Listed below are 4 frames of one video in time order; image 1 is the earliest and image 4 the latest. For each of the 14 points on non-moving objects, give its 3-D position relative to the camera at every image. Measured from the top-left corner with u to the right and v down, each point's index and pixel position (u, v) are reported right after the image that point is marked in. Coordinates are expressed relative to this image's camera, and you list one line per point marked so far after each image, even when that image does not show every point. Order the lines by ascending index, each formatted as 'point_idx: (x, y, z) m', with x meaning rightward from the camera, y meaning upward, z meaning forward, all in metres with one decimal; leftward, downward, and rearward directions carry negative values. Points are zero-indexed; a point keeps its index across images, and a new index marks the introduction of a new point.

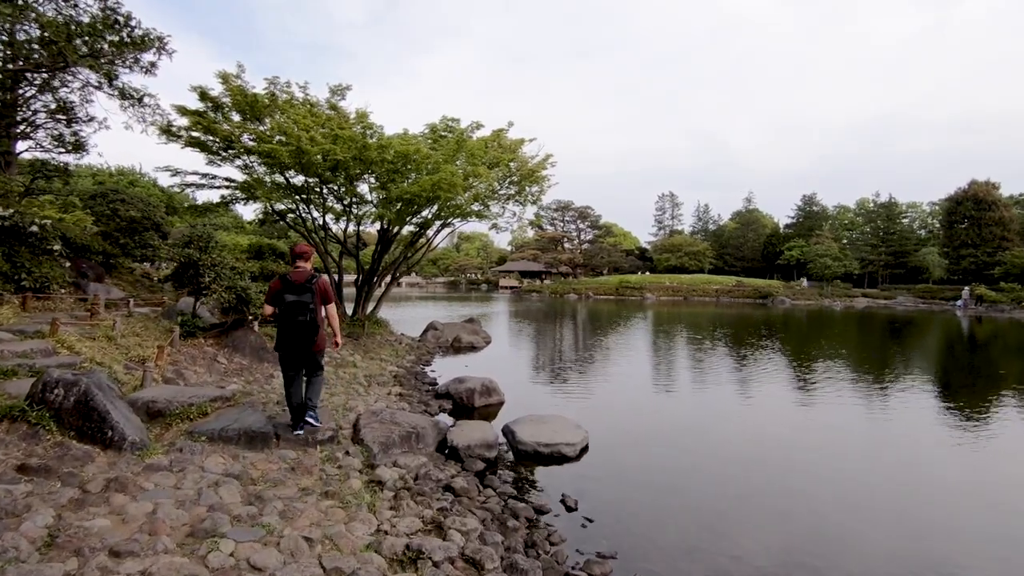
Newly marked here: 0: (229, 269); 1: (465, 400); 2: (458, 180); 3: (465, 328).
0: (-5.4, +0.3, +9.7) m
1: (-0.7, -1.8, +8.4) m
2: (-1.2, +2.8, +12.5) m
3: (-1.6, -1.5, +19.4) m
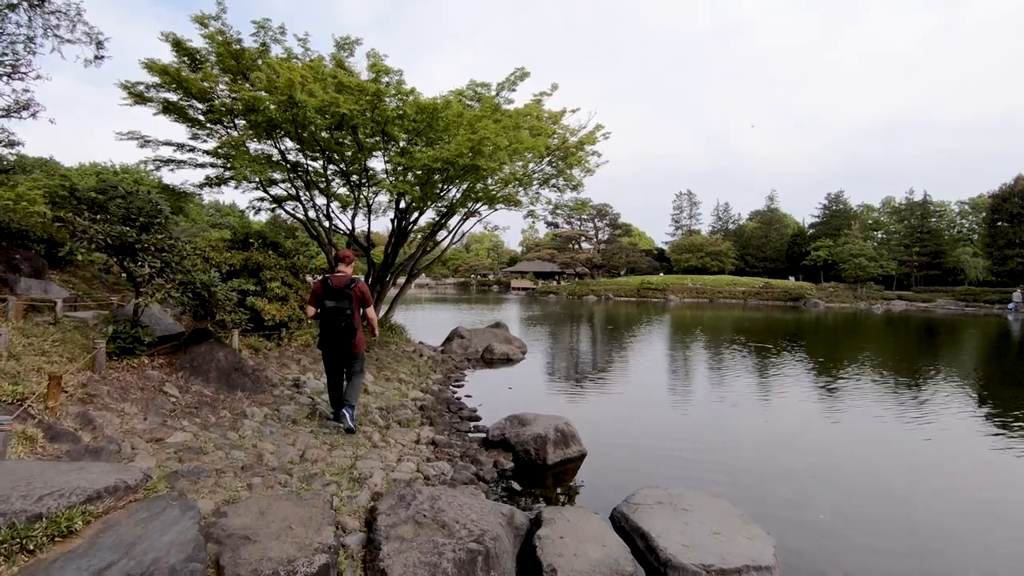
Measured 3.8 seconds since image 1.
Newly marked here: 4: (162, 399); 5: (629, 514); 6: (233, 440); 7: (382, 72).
0: (-4.4, +0.4, +7.0) m
1: (+0.2, -1.8, +5.6) m
2: (-0.1, +2.8, +9.7) m
3: (-0.5, -1.5, +16.6) m
4: (-3.8, -1.2, +5.6) m
5: (+0.9, -1.8, +4.1) m
6: (-2.8, -1.5, +5.1) m
7: (-2.3, +3.8, +9.0) m
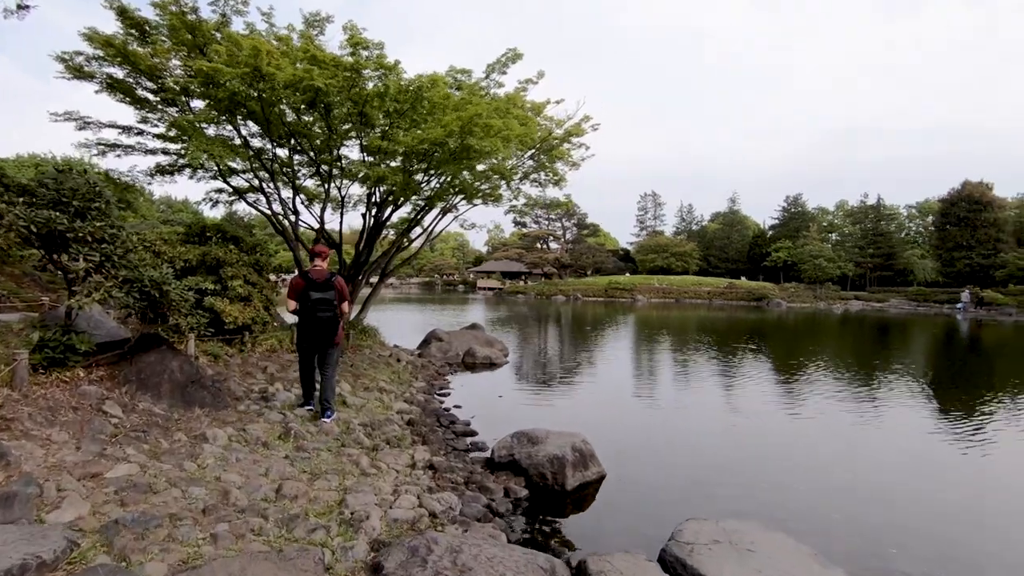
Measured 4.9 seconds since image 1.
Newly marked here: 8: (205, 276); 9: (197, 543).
0: (-4.3, +0.4, +5.9) m
1: (+0.3, -1.8, +4.9) m
2: (-0.3, +2.8, +8.9) m
3: (-1.1, -1.5, +15.8) m
4: (-3.6, -1.2, +4.6) m
5: (+1.1, -1.8, +3.5) m
6: (-2.6, -1.5, +4.2) m
7: (-2.4, +3.8, +8.1) m
8: (-4.9, +0.2, +8.2) m
9: (-1.9, -1.6, +3.2) m
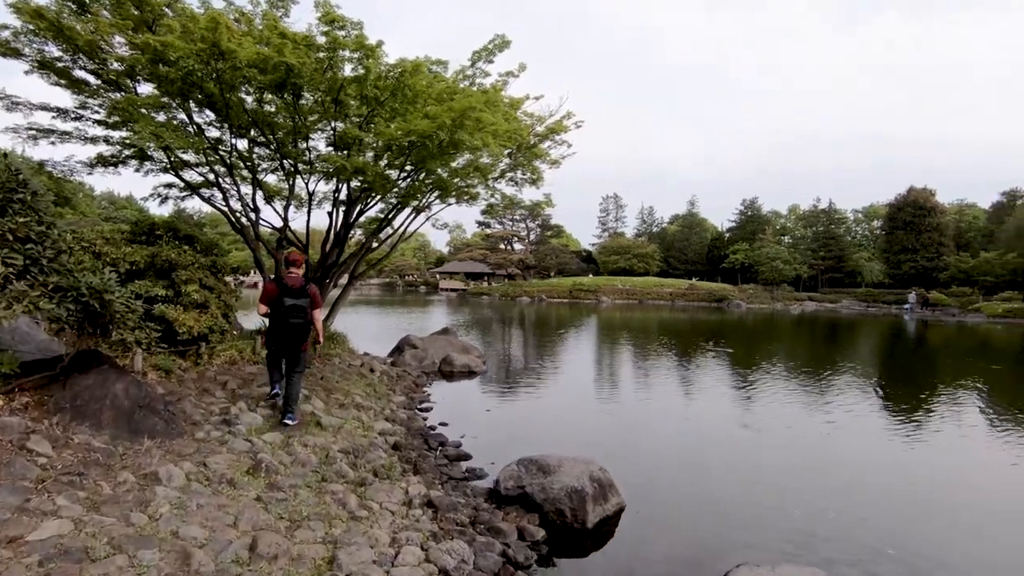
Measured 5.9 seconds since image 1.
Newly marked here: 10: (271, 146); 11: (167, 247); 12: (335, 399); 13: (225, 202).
0: (-4.3, +0.3, +5.0) m
1: (+0.4, -1.9, +4.3) m
2: (-0.5, +2.7, +8.3) m
3: (-1.8, -1.6, +15.1) m
4: (-3.5, -1.3, +3.7) m
5: (+1.3, -1.9, +3.0) m
6: (-2.5, -1.6, +3.4) m
7: (-2.5, +3.7, +7.4) m
8: (-5.0, +0.1, +7.2) m
9: (-1.7, -1.6, +2.4) m
10: (-4.1, +2.4, +8.8) m
11: (-5.1, +0.6, +7.6) m
12: (-2.5, -1.6, +7.4) m
13: (-6.3, +1.9, +11.4) m
